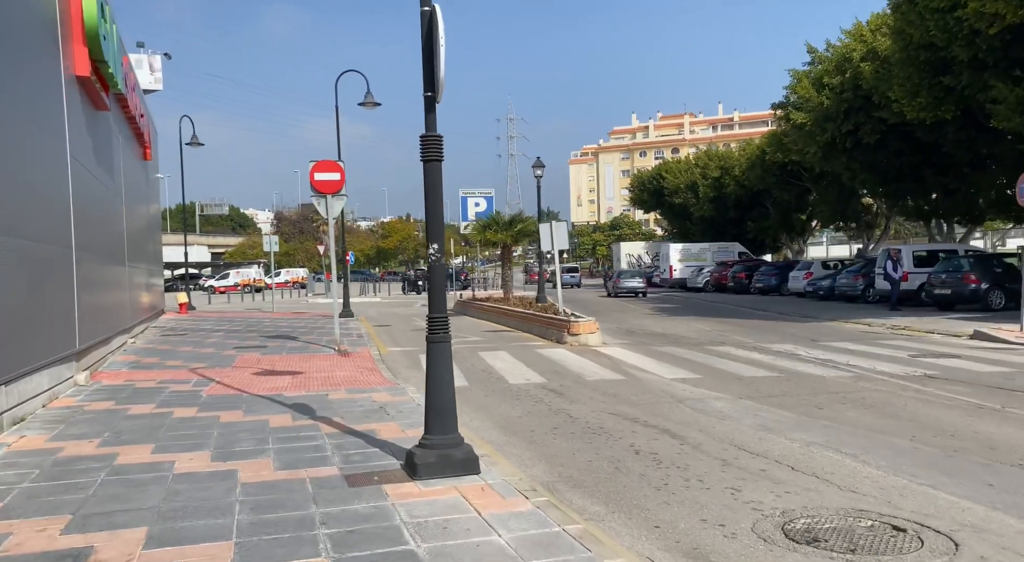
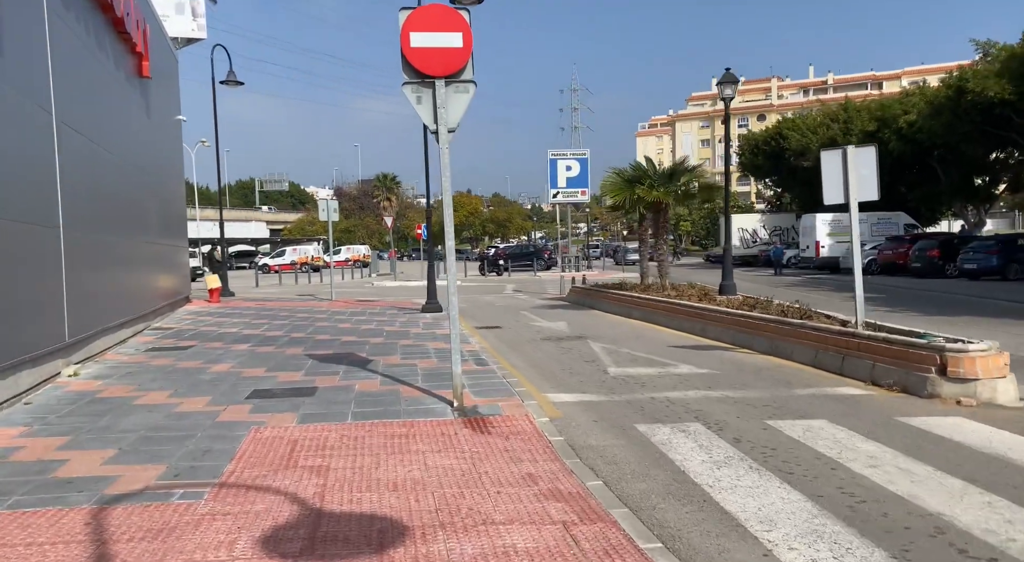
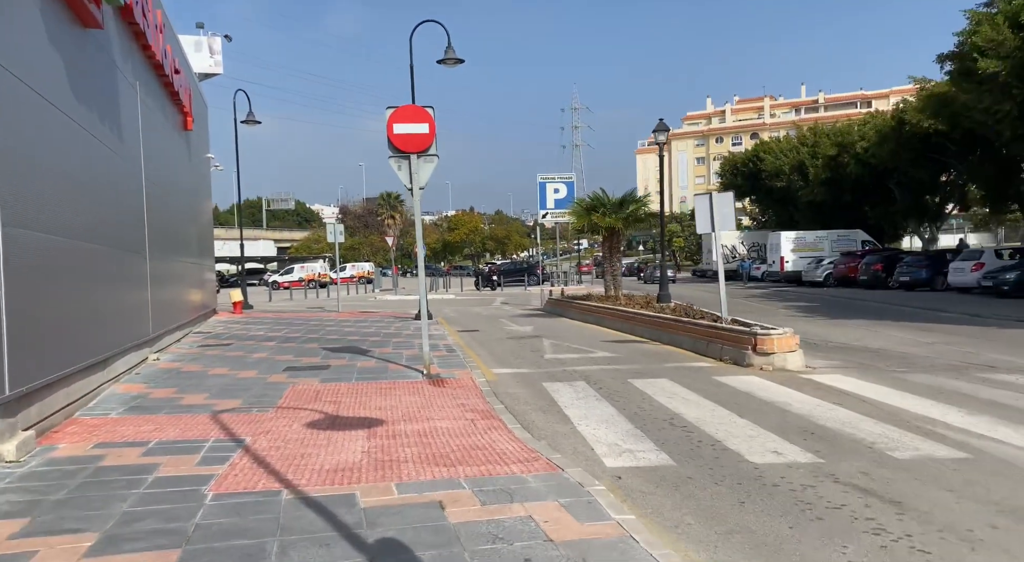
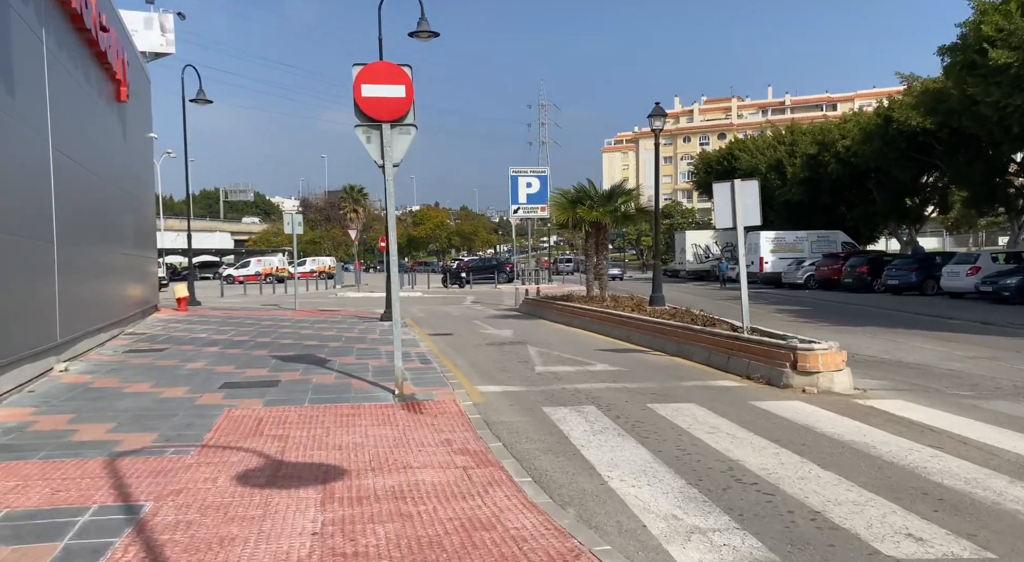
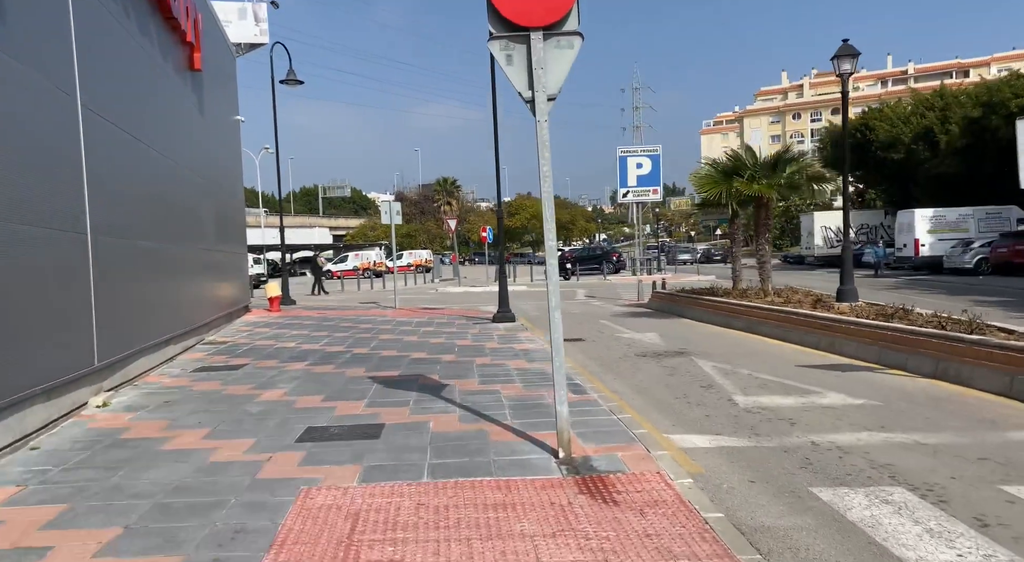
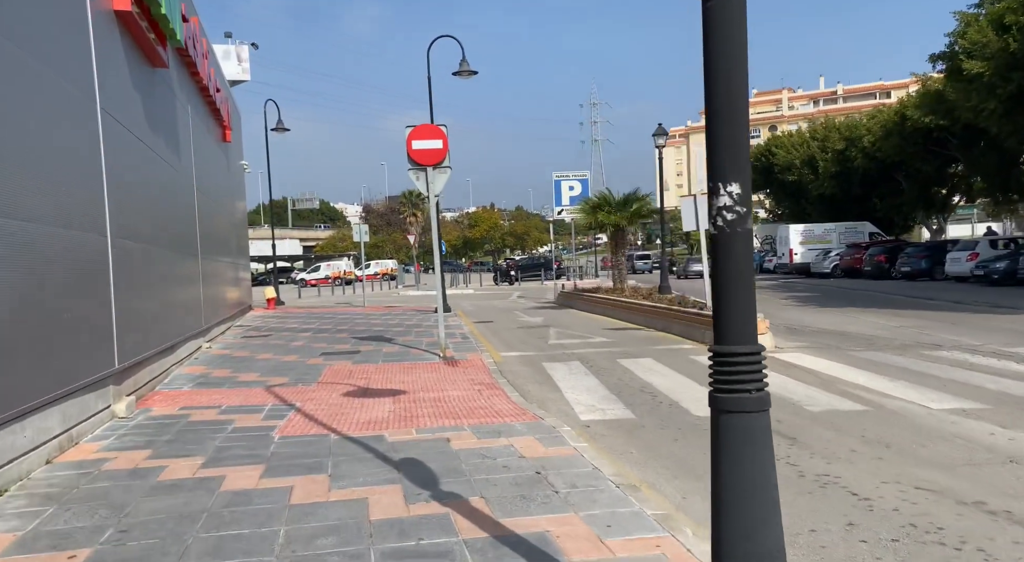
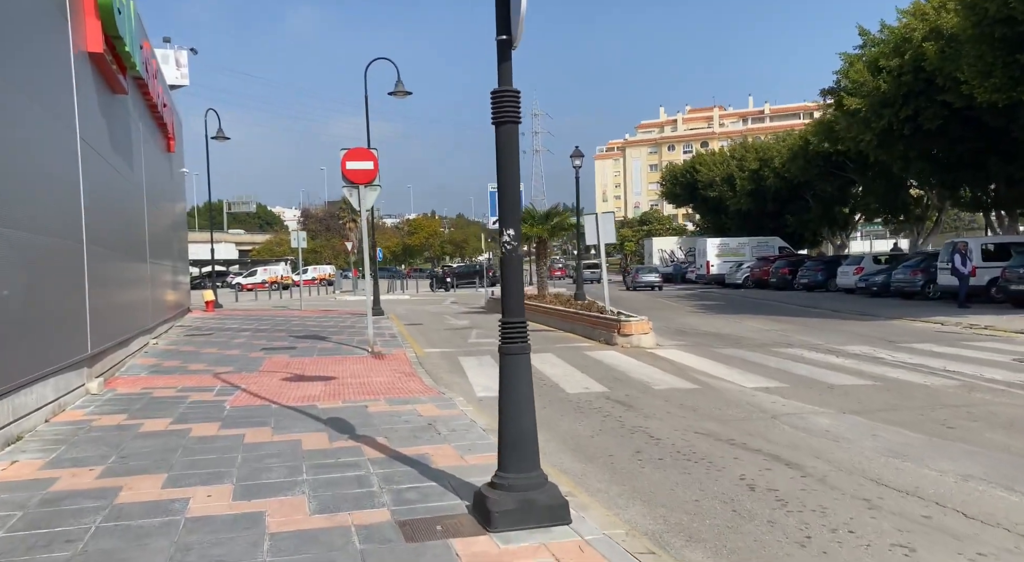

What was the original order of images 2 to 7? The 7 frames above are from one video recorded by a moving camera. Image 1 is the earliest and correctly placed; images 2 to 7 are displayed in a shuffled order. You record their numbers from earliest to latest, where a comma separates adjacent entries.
7, 6, 3, 4, 2, 5
